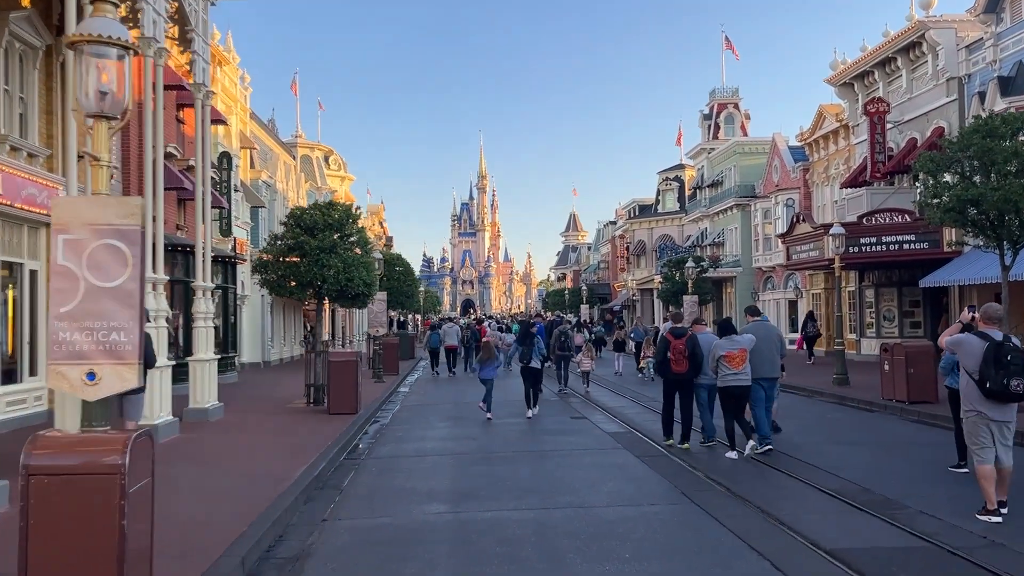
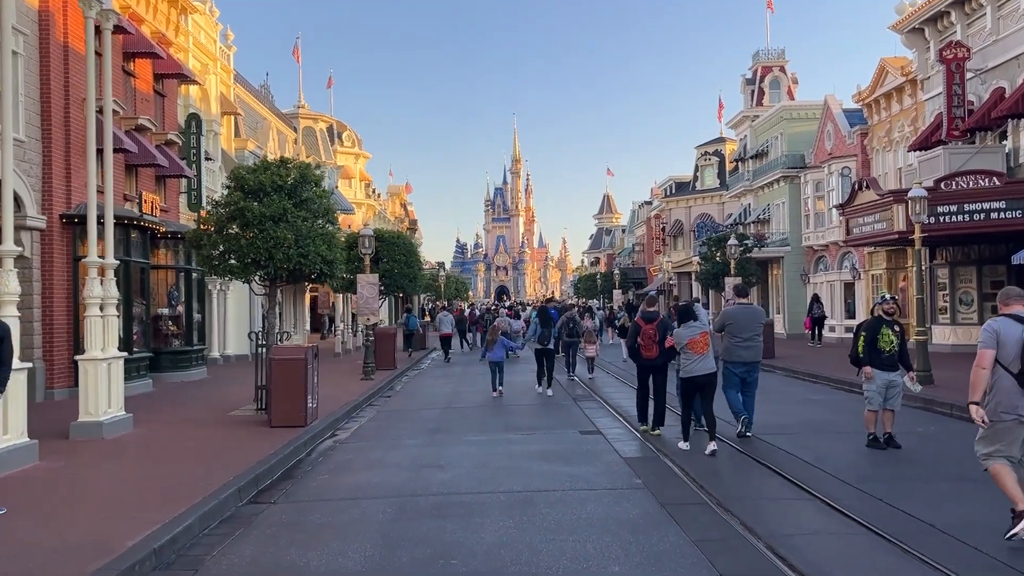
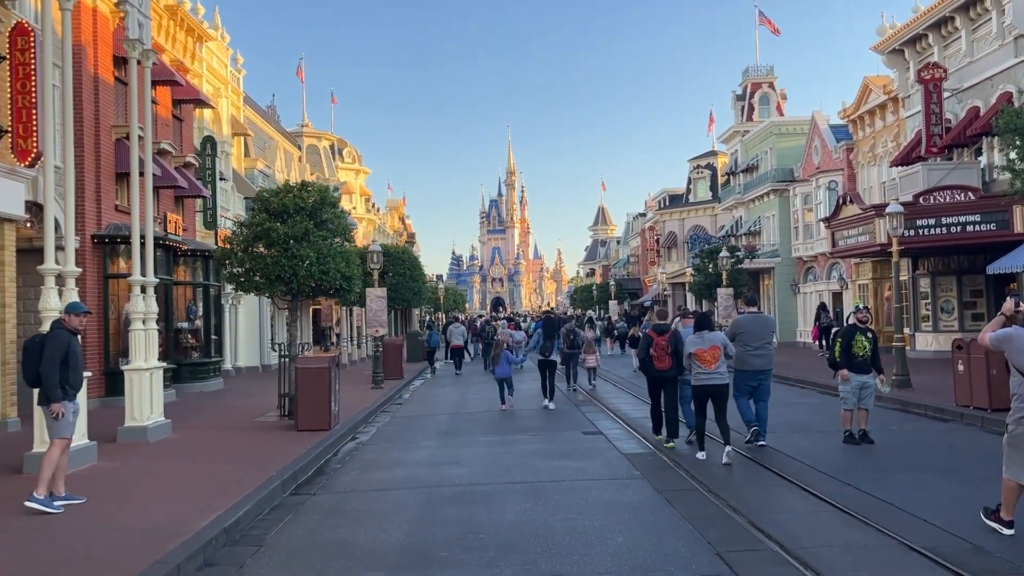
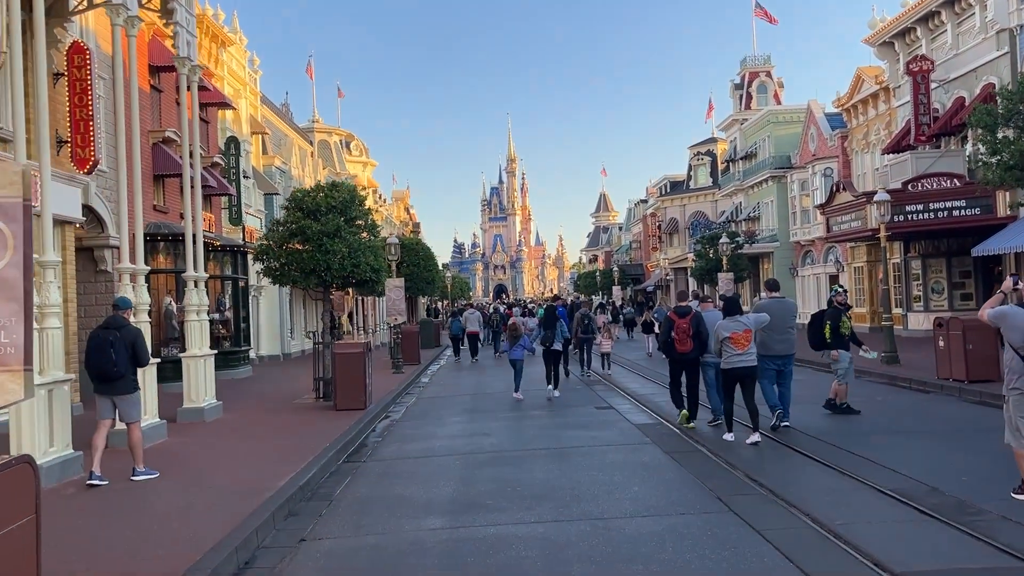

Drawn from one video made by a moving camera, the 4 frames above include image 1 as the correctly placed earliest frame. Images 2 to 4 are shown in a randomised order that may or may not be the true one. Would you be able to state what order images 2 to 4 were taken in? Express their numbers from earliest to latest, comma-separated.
4, 3, 2
